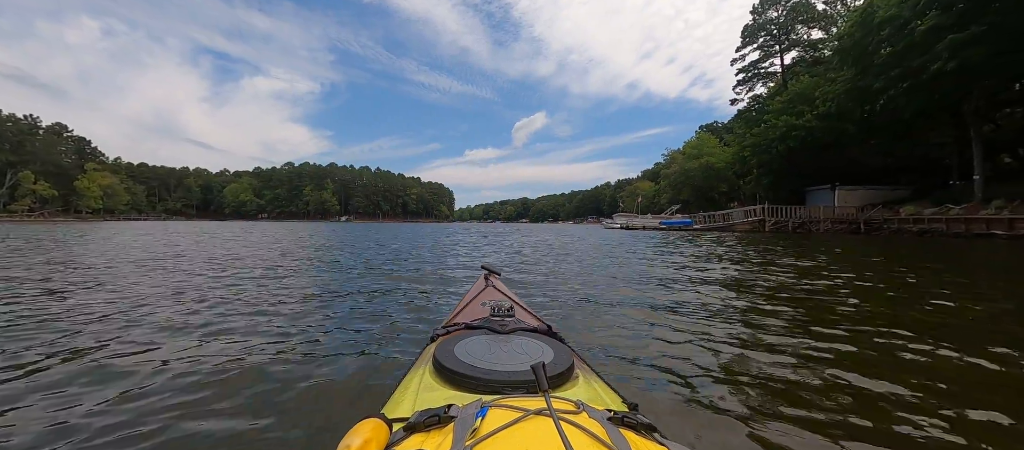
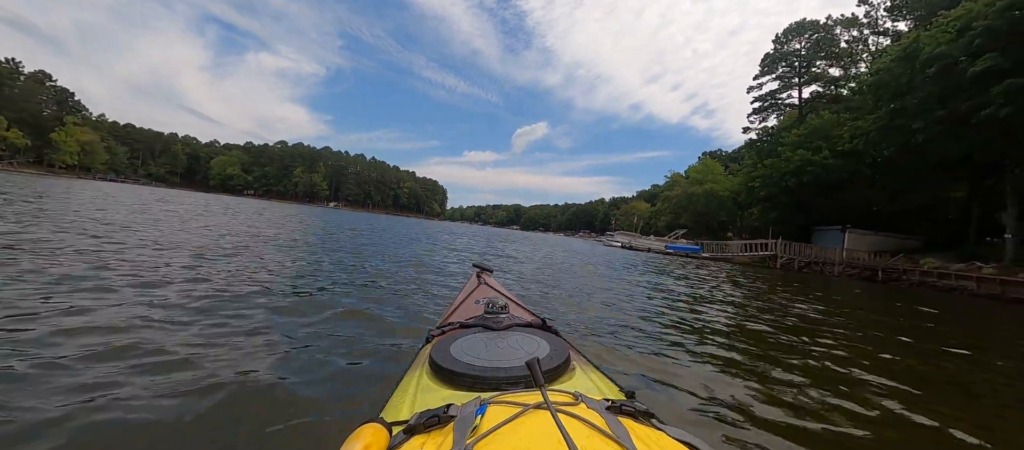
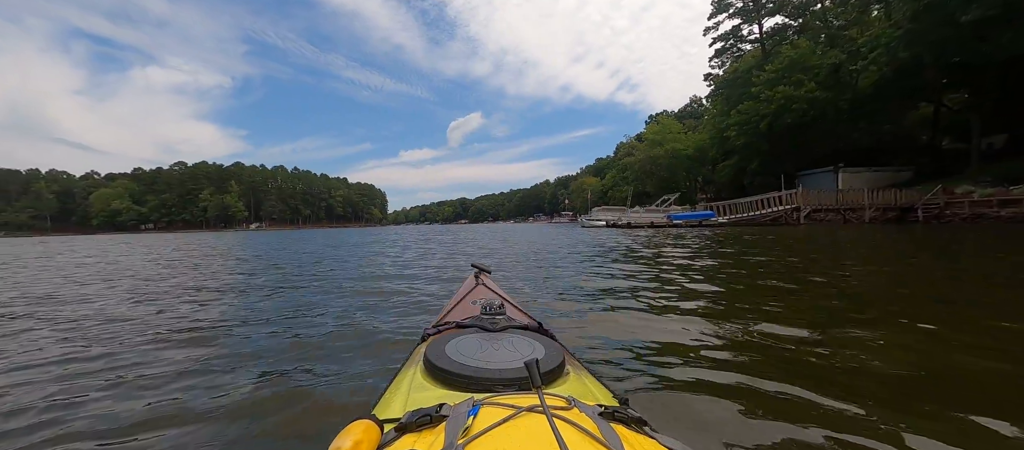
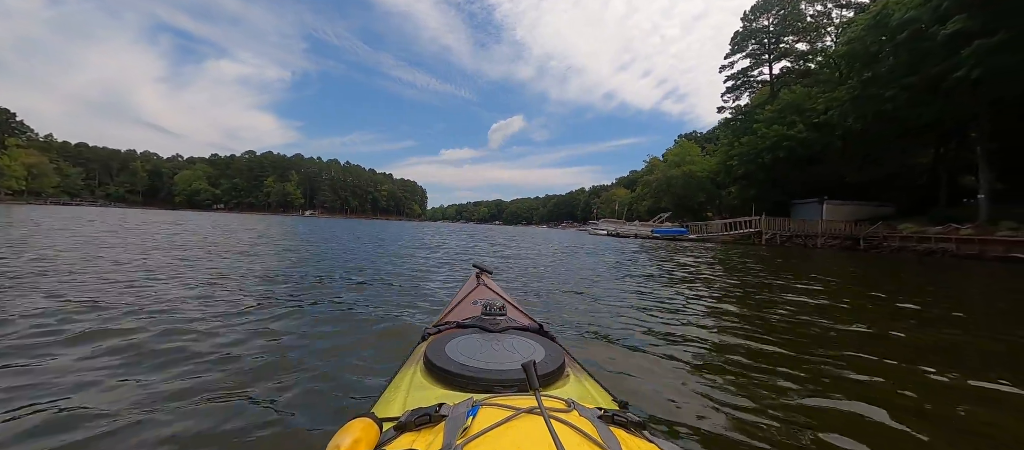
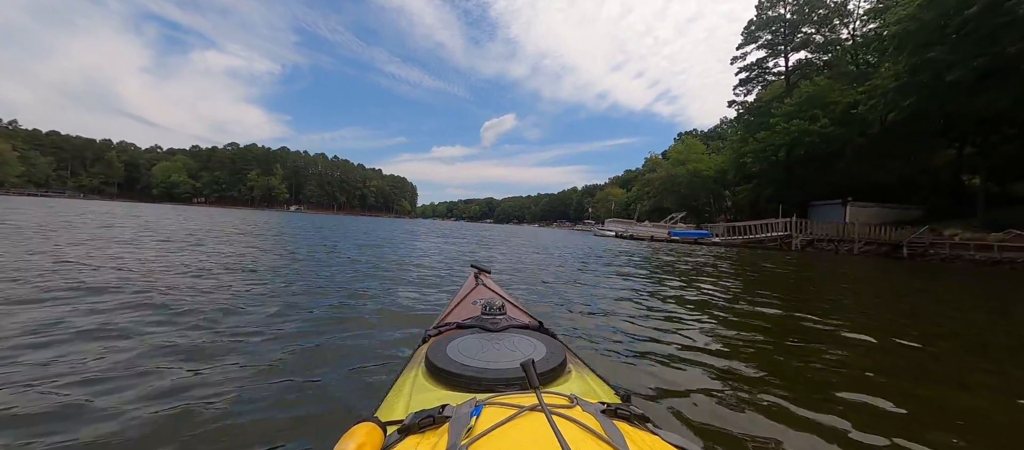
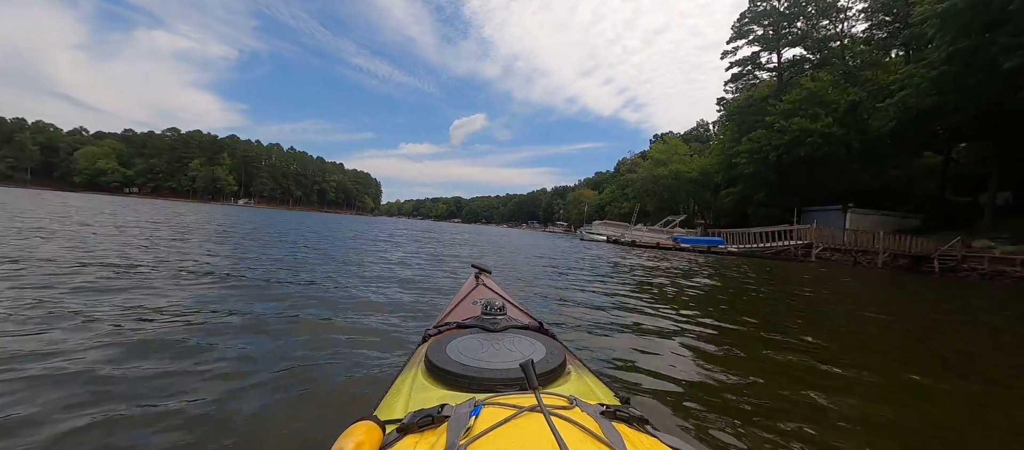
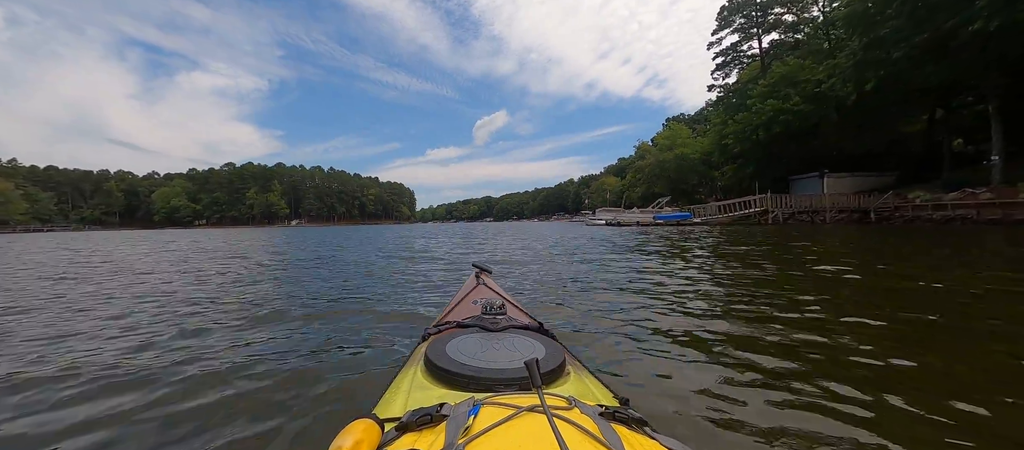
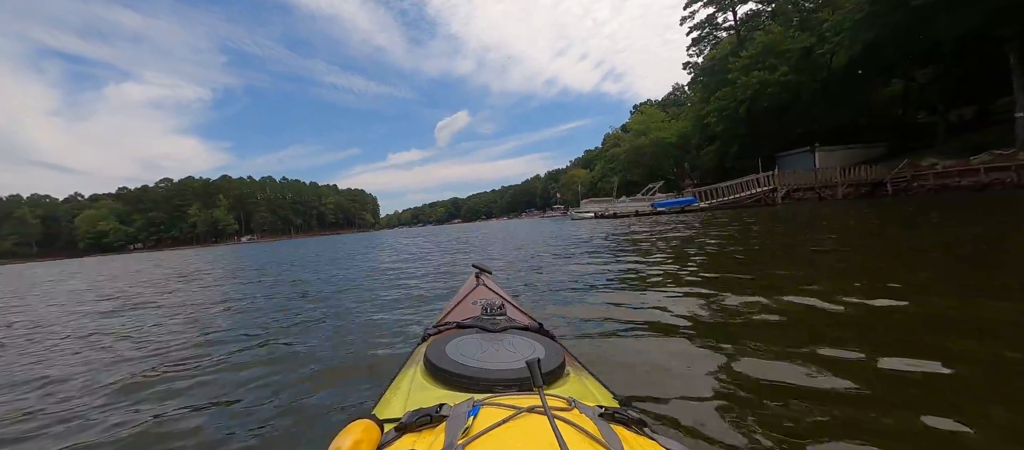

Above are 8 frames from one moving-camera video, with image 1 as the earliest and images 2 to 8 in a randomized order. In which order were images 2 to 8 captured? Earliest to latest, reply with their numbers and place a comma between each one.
2, 4, 7, 5, 8, 3, 6
